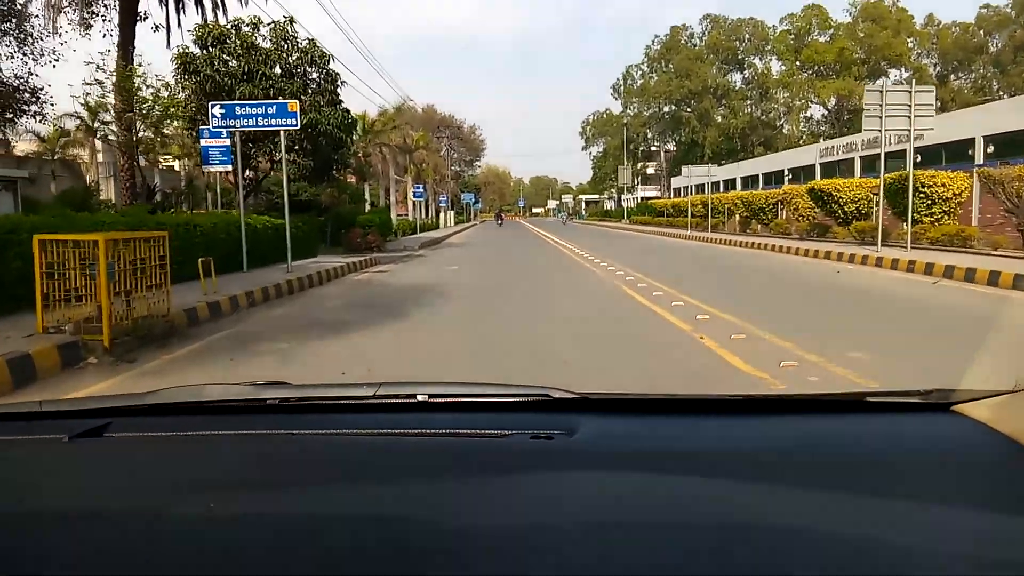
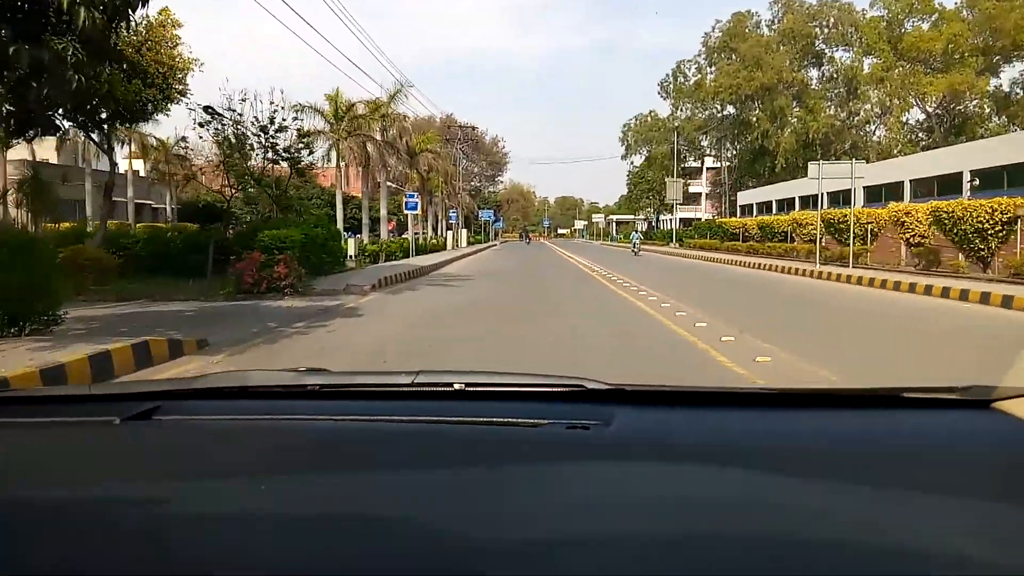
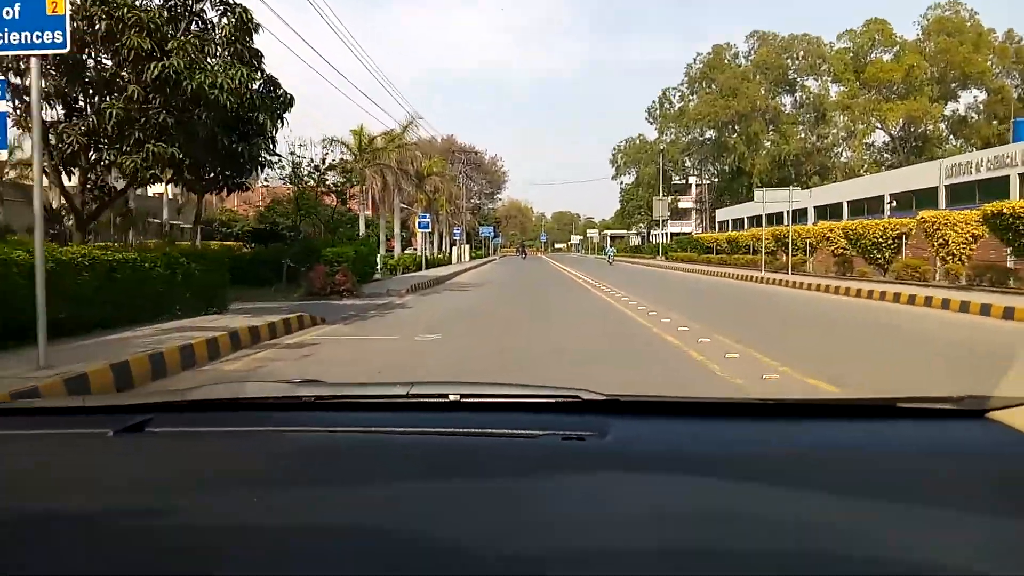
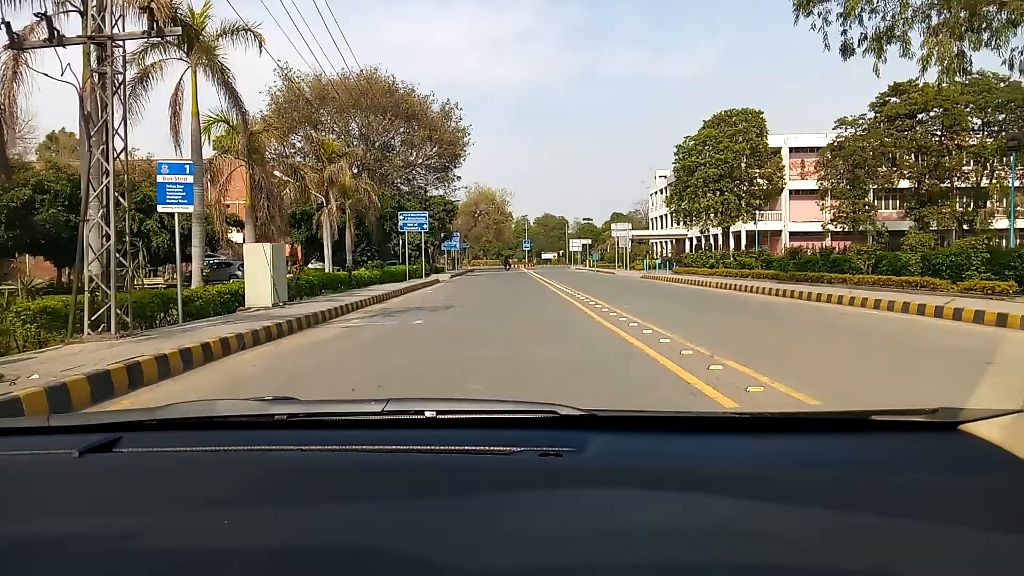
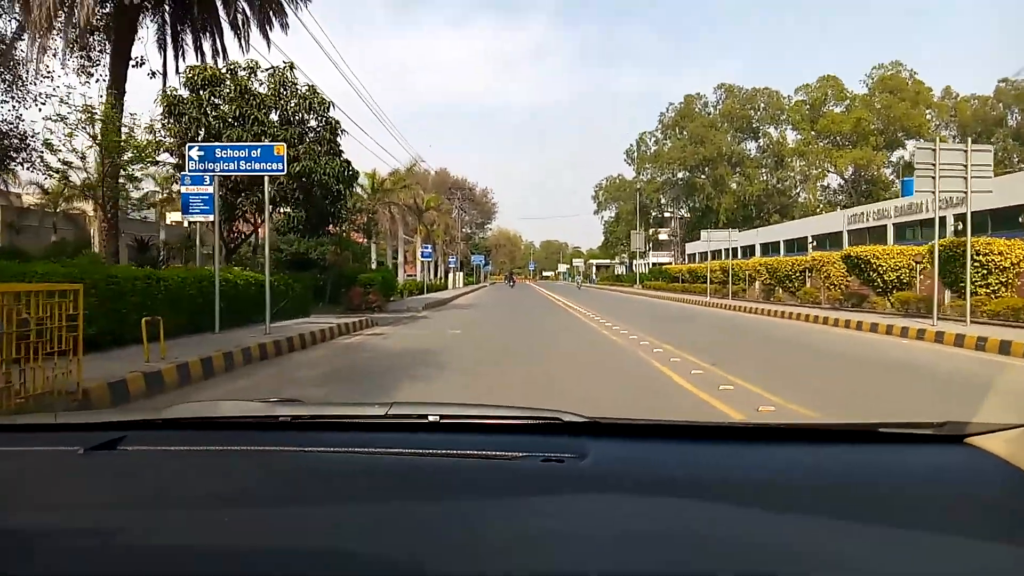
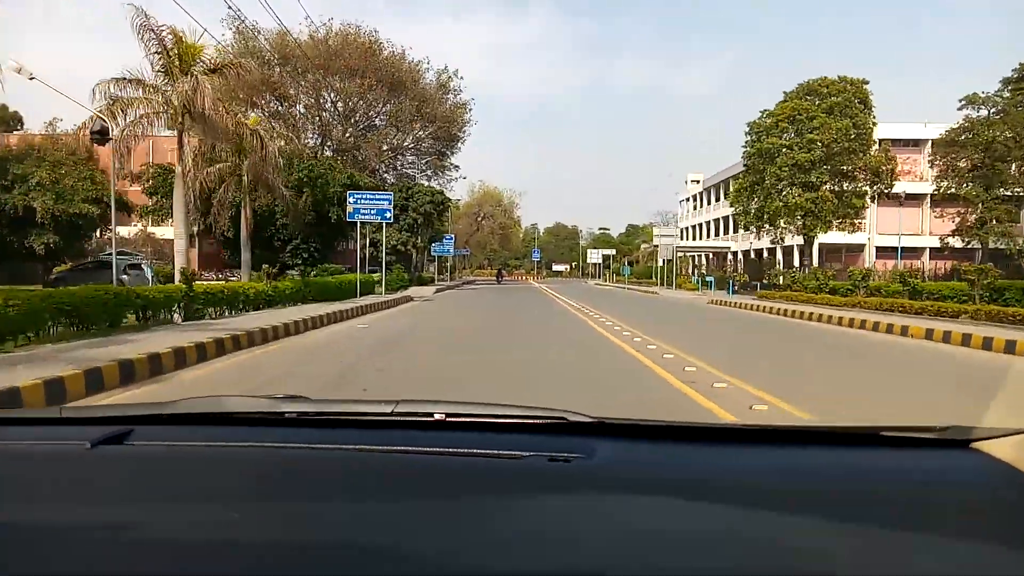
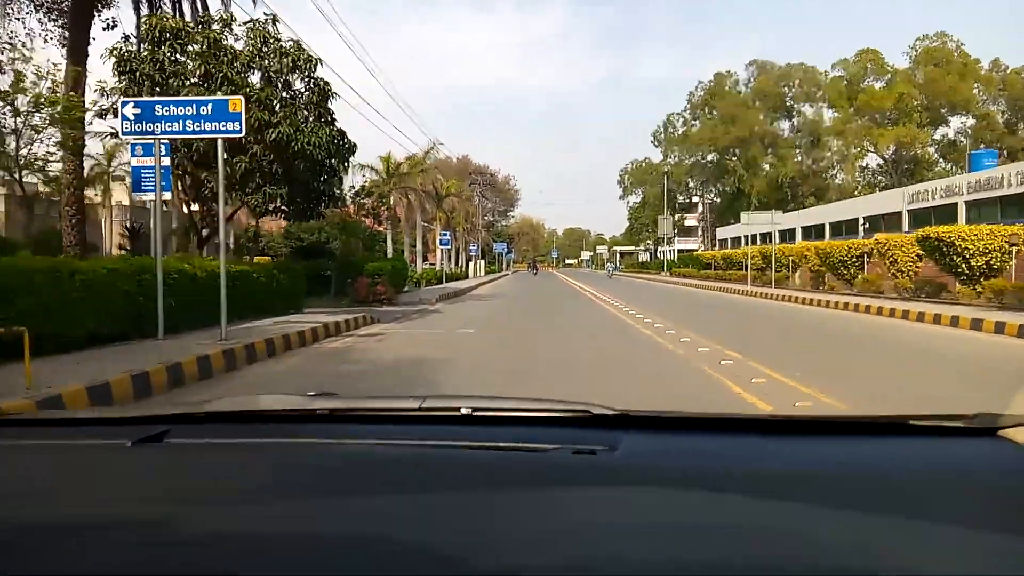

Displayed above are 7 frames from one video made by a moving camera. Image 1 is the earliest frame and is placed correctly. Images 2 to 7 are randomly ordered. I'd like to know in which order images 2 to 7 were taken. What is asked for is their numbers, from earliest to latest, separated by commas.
5, 7, 3, 2, 4, 6
